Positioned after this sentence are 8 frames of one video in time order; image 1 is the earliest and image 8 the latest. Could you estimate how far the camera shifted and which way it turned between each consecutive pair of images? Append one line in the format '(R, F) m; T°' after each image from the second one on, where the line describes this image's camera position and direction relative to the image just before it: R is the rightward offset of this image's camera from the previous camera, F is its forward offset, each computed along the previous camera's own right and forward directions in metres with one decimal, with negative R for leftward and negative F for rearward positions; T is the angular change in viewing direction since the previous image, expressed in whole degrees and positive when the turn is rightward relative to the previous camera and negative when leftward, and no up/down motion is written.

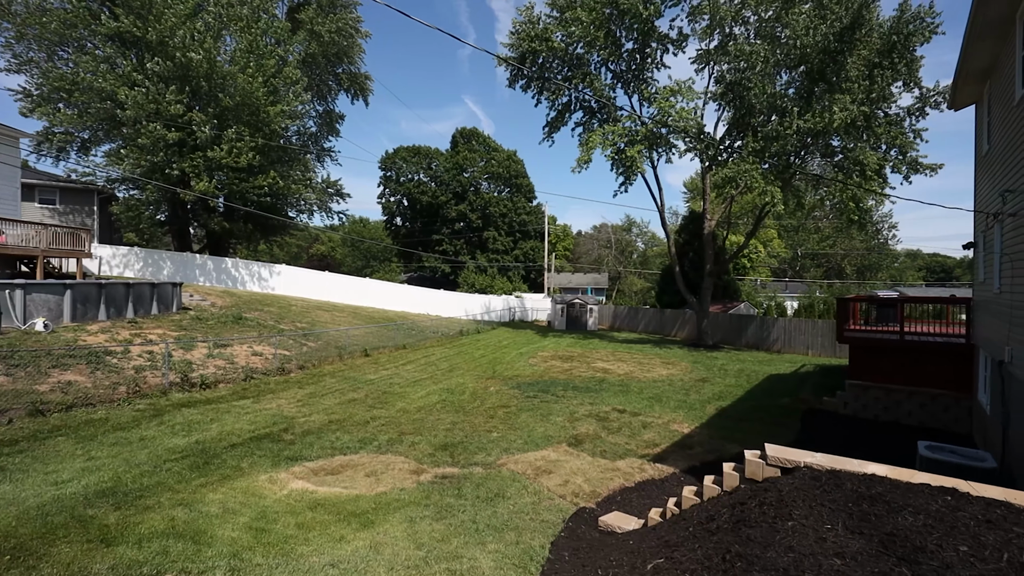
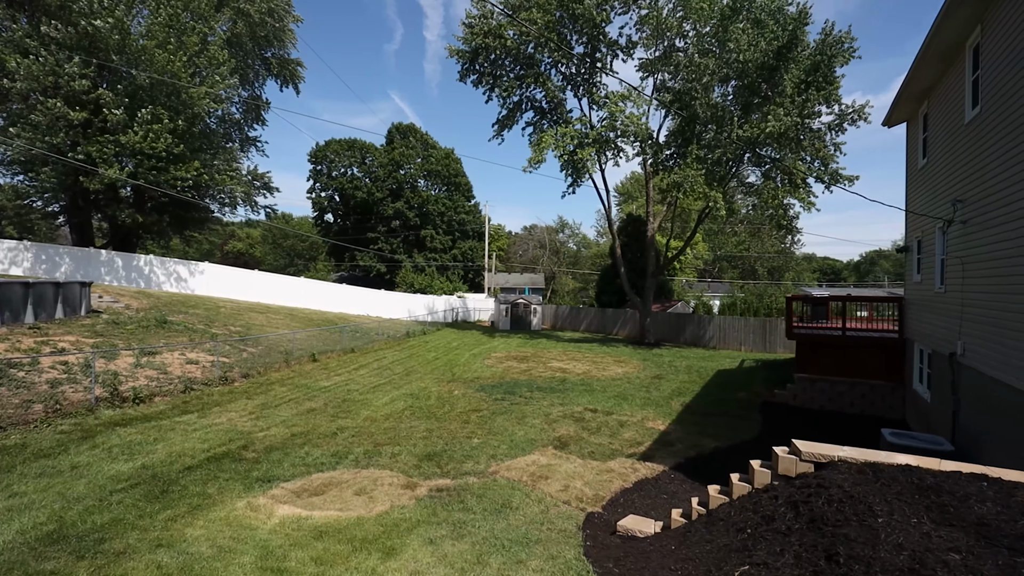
(-1.1, +0.4) m; +9°
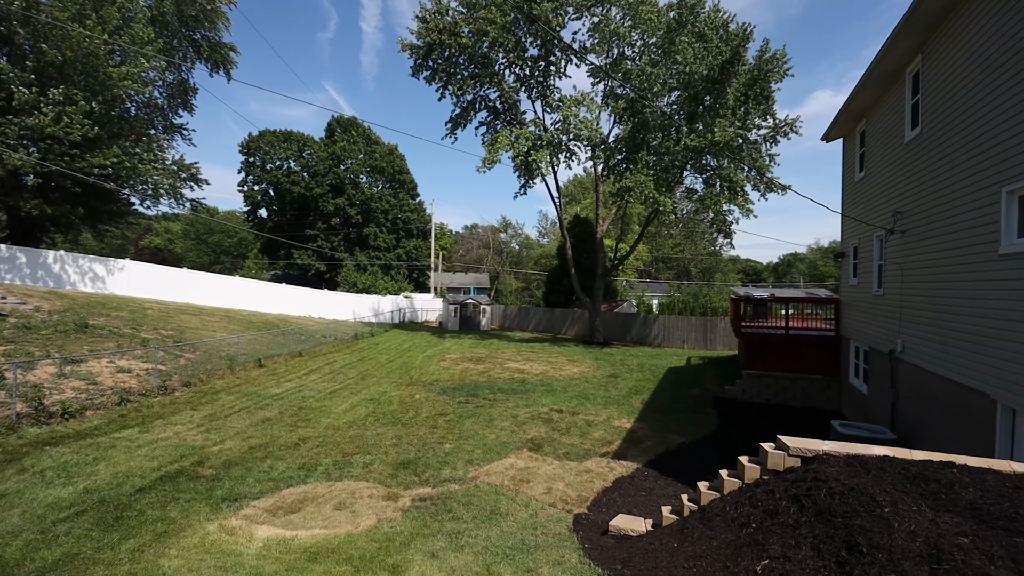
(-0.7, +0.1) m; +7°
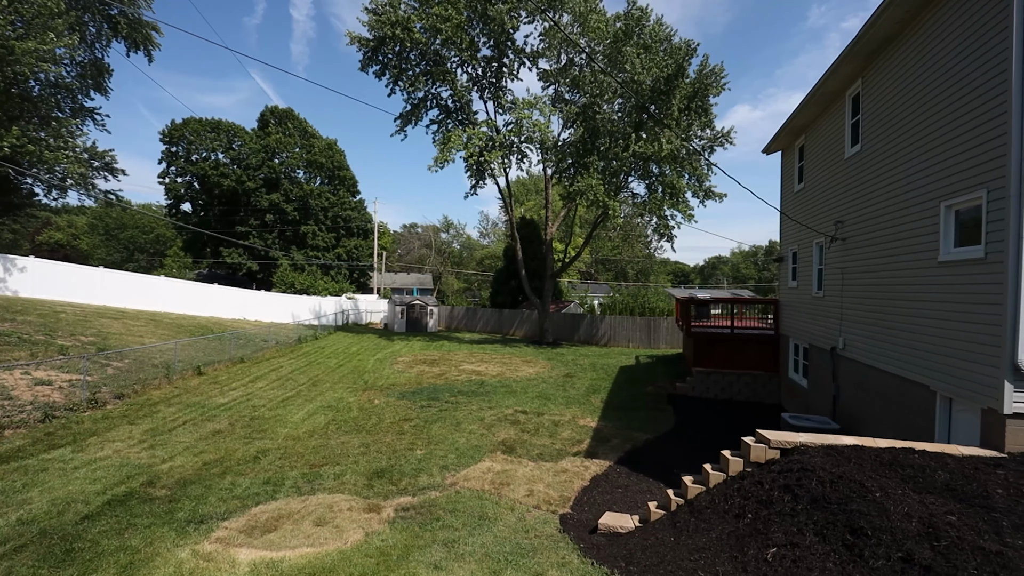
(-0.7, +0.1) m; +7°
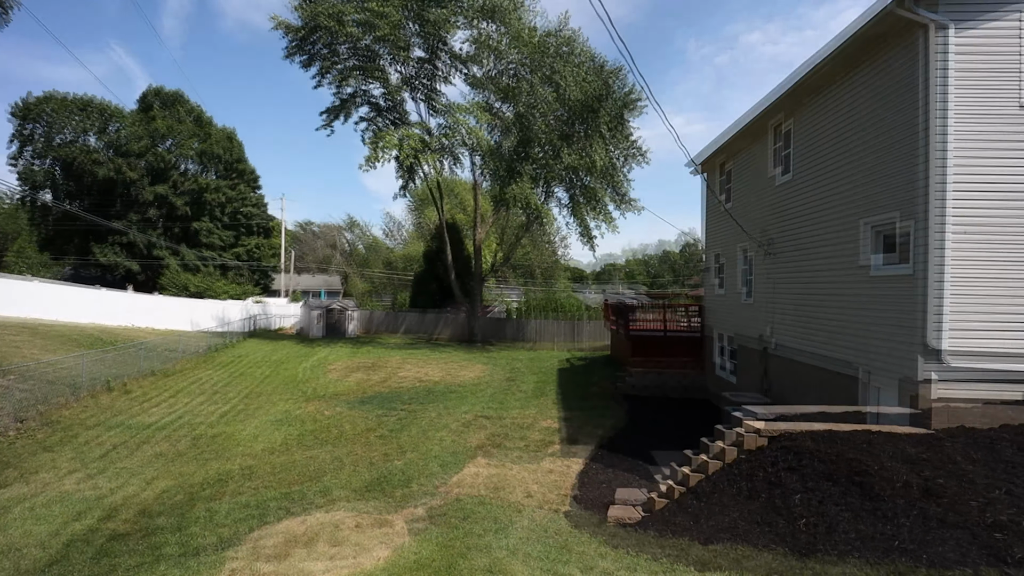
(-1.5, 0.0) m; +12°
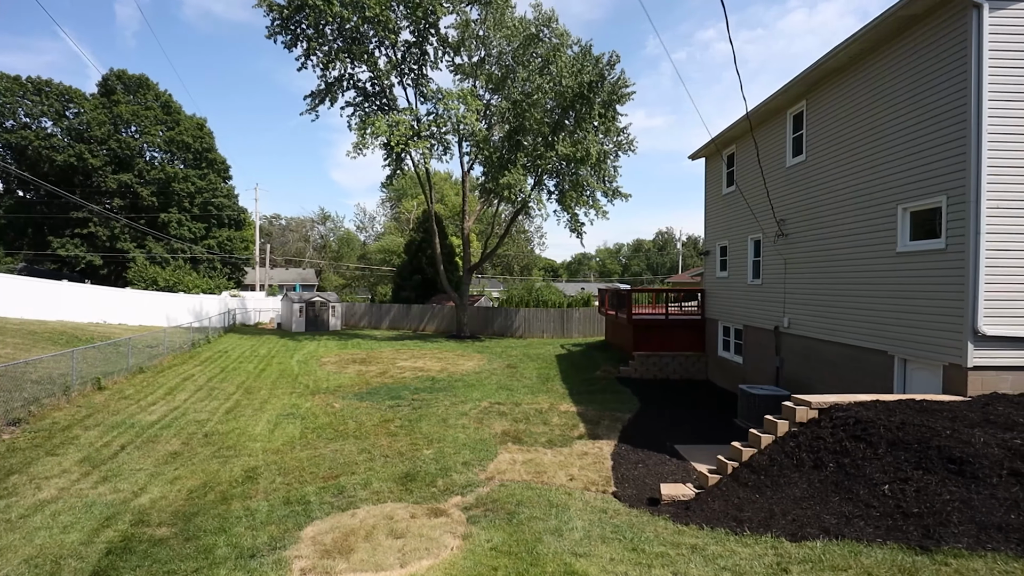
(-1.1, +0.2) m; +4°
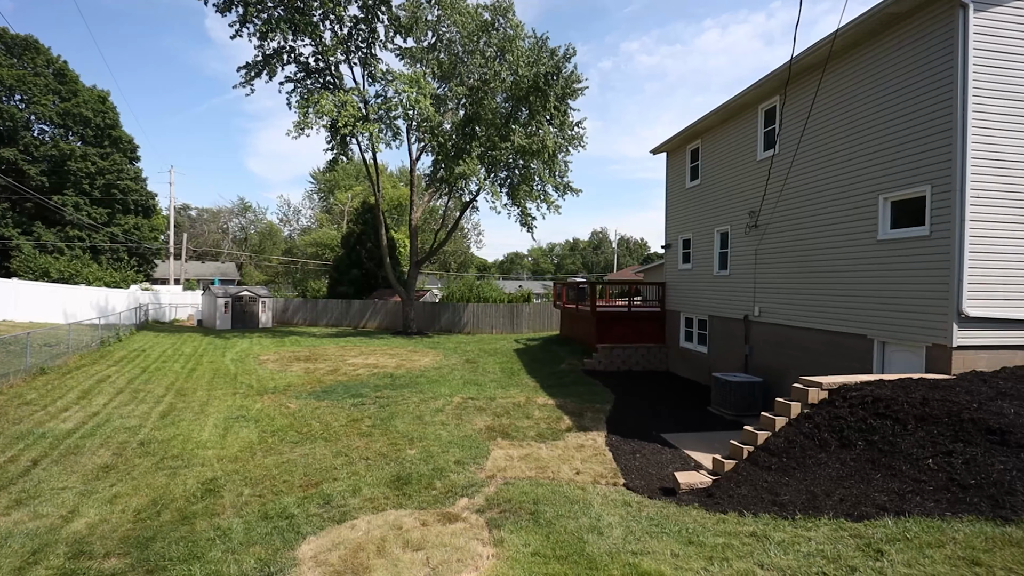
(-1.0, +0.6) m; +8°
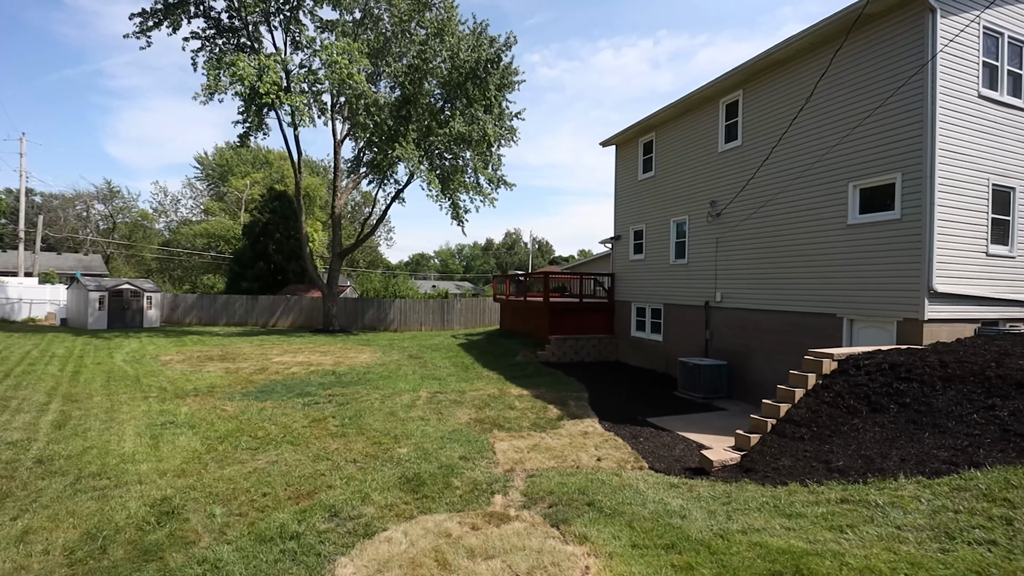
(-1.4, +0.8) m; +12°
